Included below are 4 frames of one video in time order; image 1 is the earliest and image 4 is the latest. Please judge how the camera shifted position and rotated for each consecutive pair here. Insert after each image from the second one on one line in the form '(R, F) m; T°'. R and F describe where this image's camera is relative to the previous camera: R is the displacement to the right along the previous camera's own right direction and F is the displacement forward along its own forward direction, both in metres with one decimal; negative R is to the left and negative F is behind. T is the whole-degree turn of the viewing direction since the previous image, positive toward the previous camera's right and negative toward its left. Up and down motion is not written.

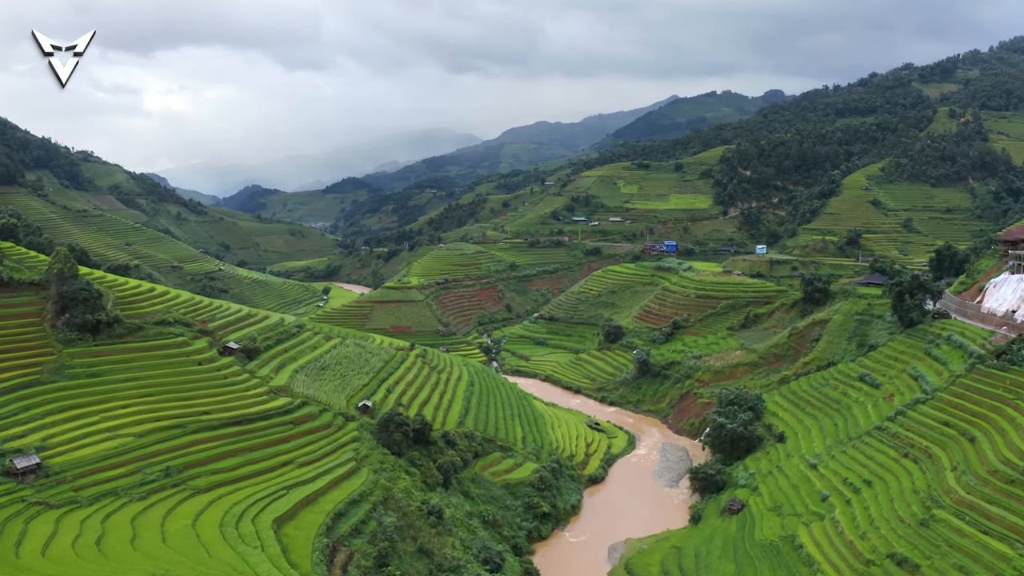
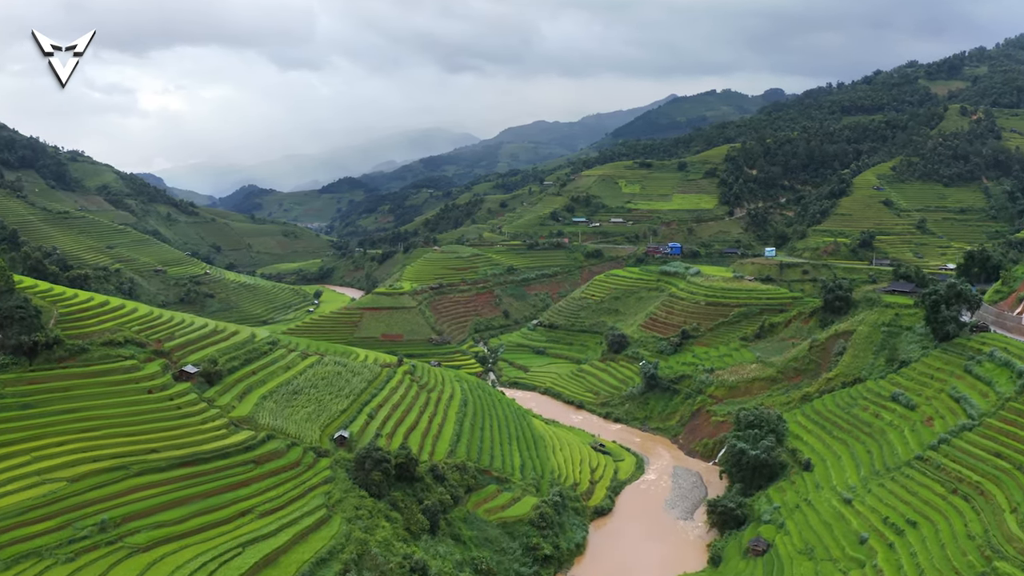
(+0.1, +3.0) m; 0°
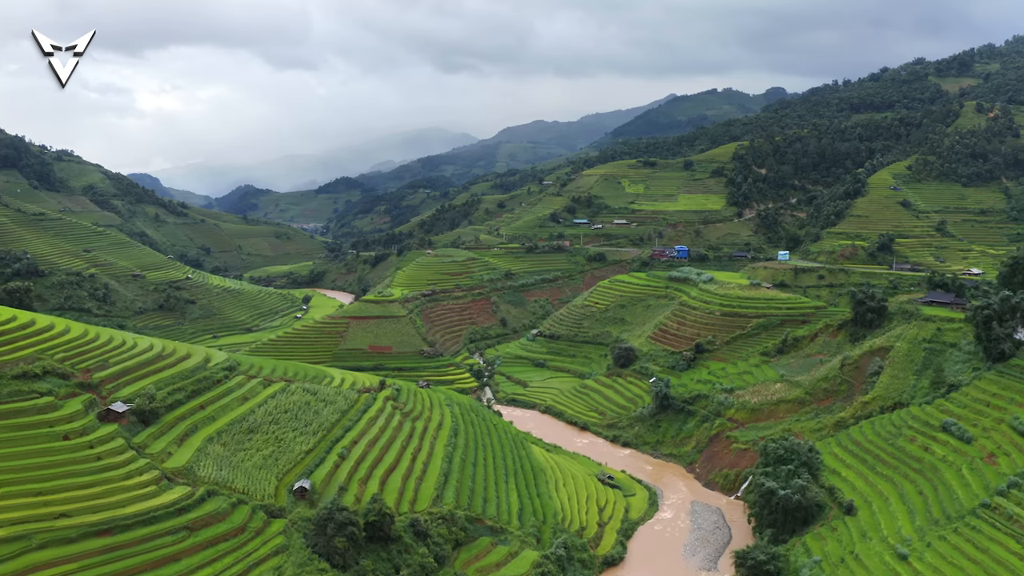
(+0.1, +3.7) m; 0°
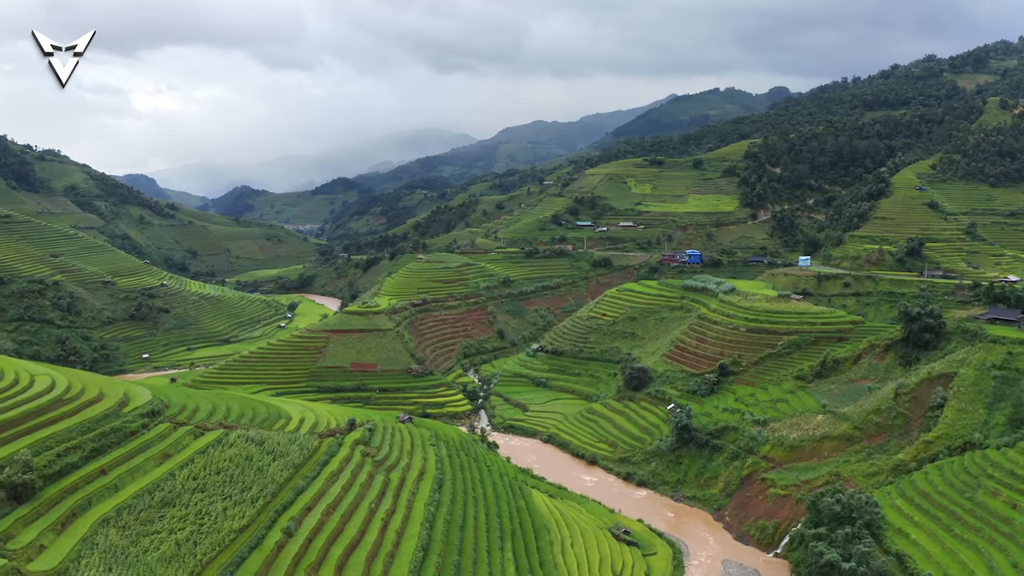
(+0.1, +4.7) m; 0°
